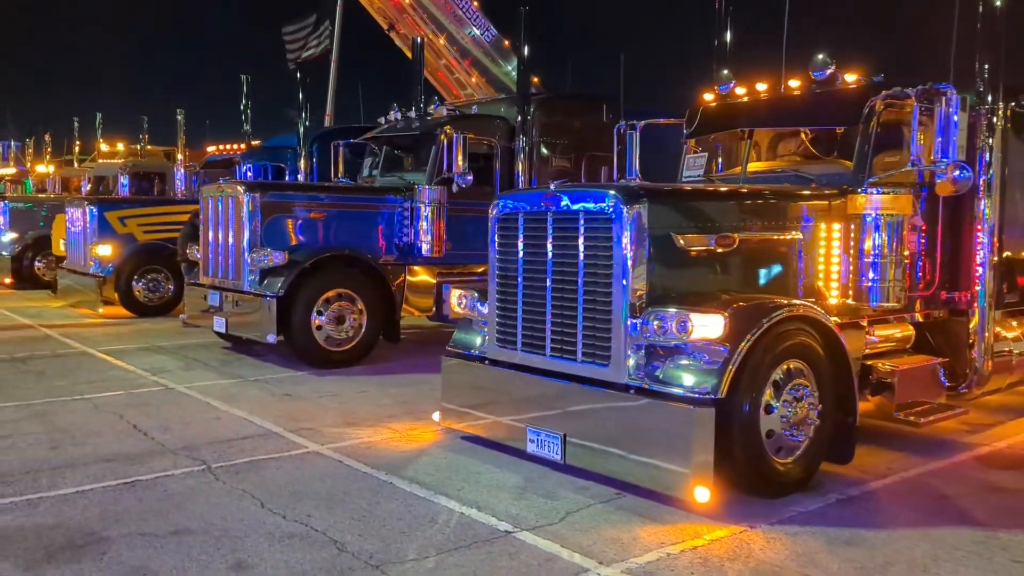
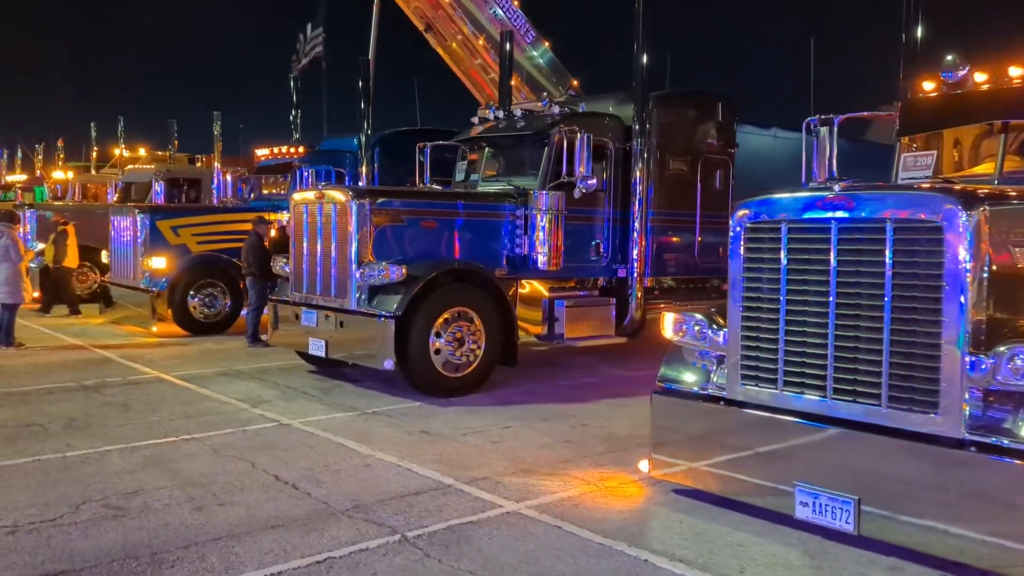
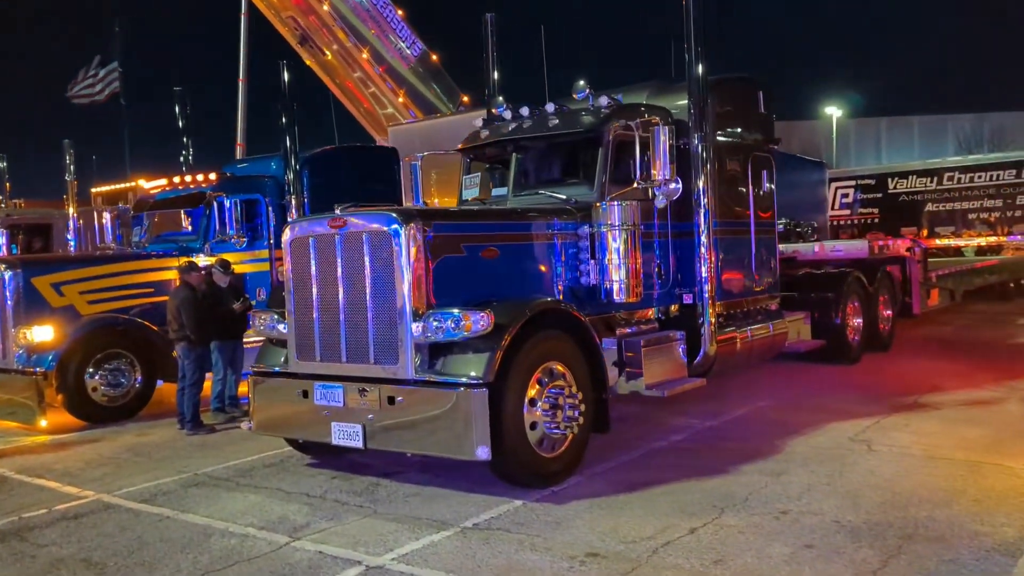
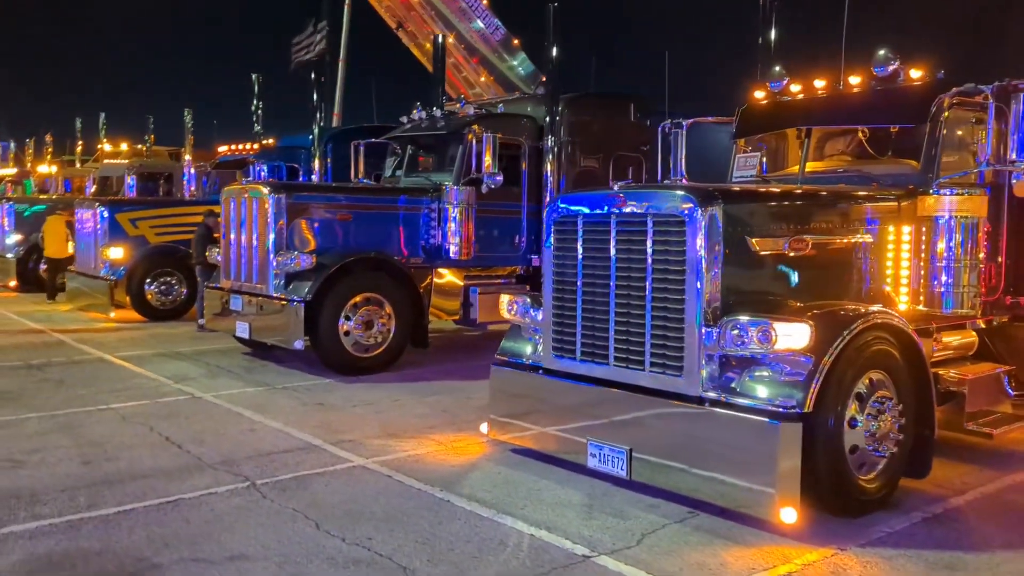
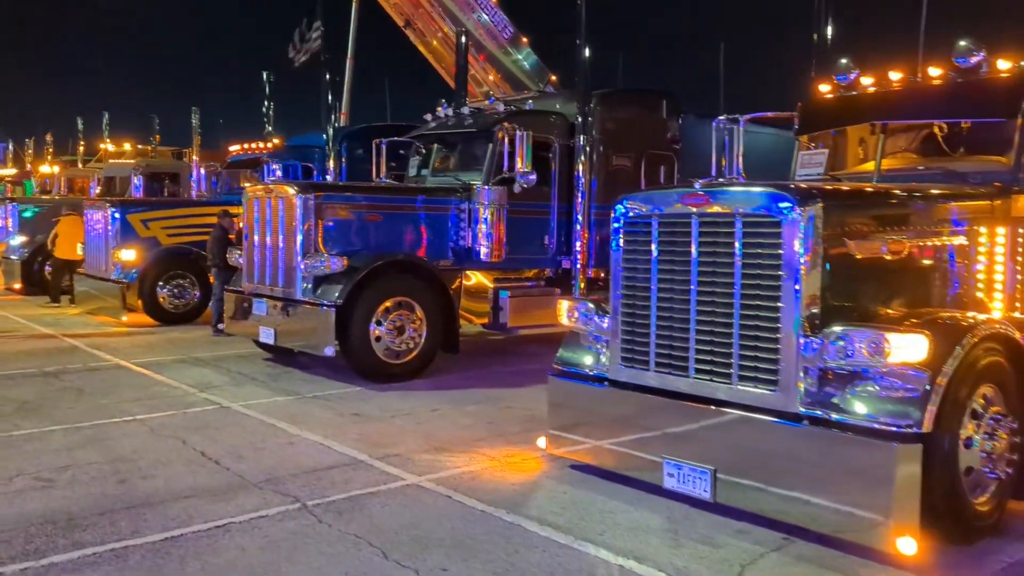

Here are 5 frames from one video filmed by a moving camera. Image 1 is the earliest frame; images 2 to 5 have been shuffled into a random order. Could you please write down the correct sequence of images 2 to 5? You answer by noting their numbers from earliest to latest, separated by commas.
4, 5, 2, 3
